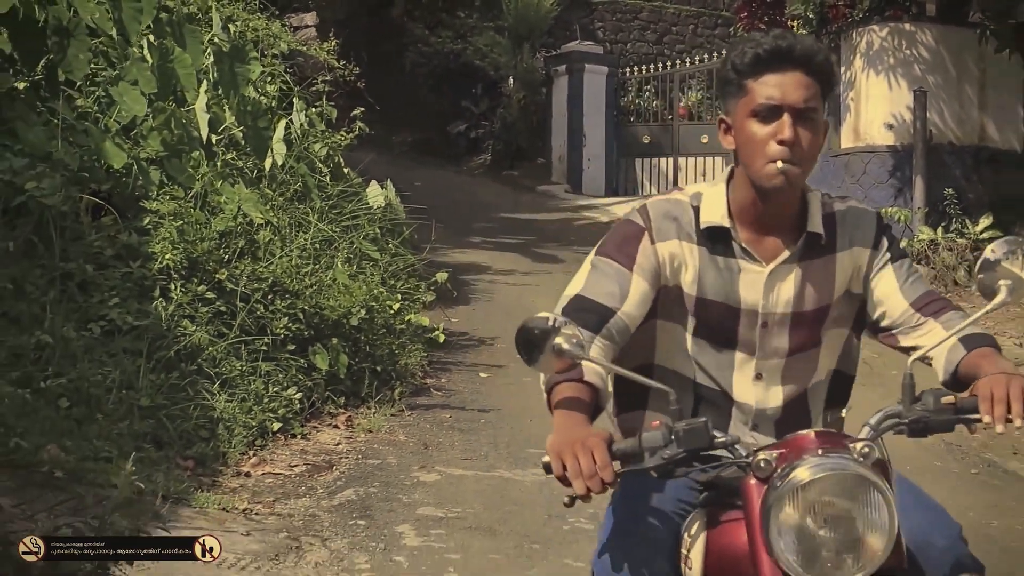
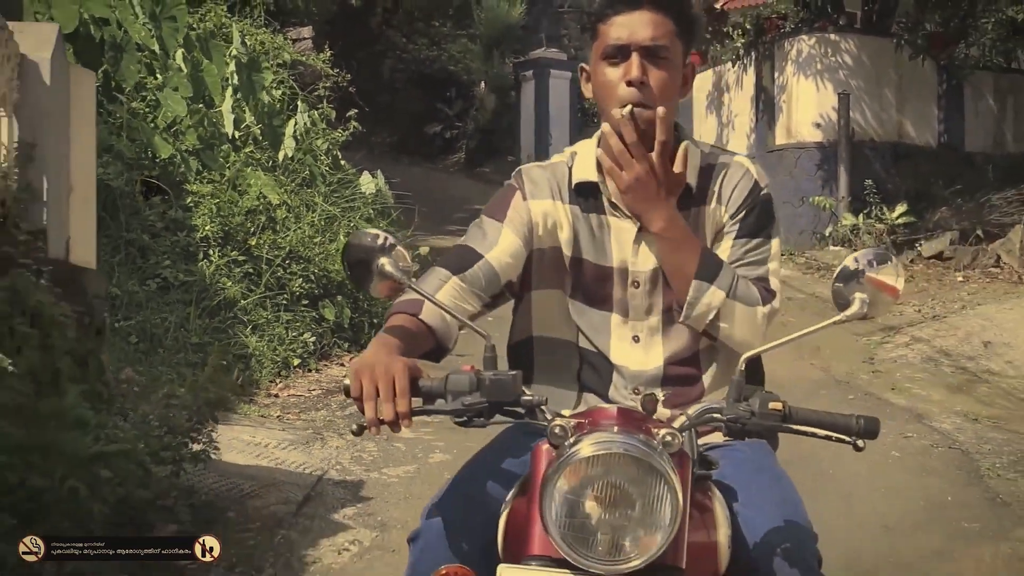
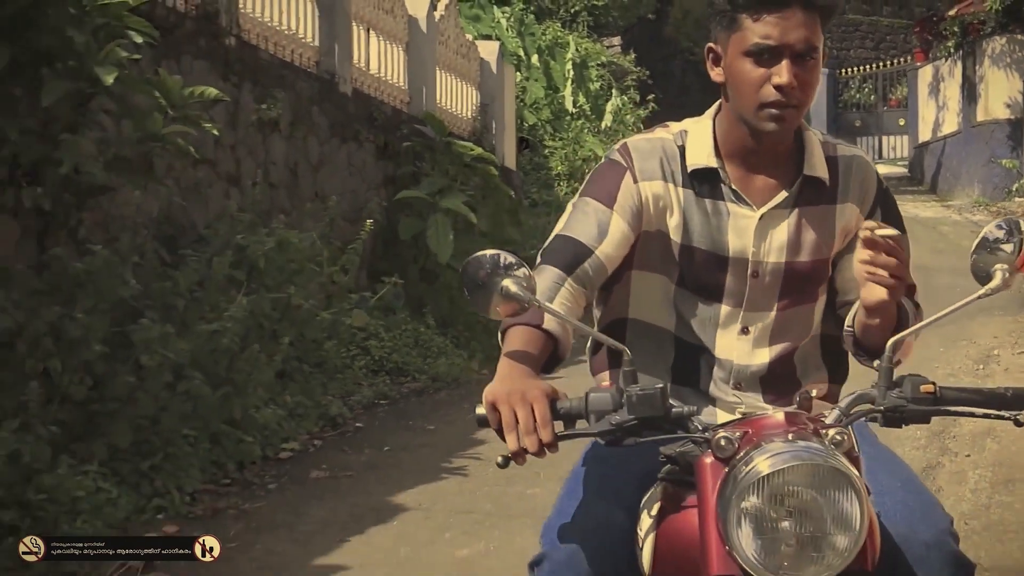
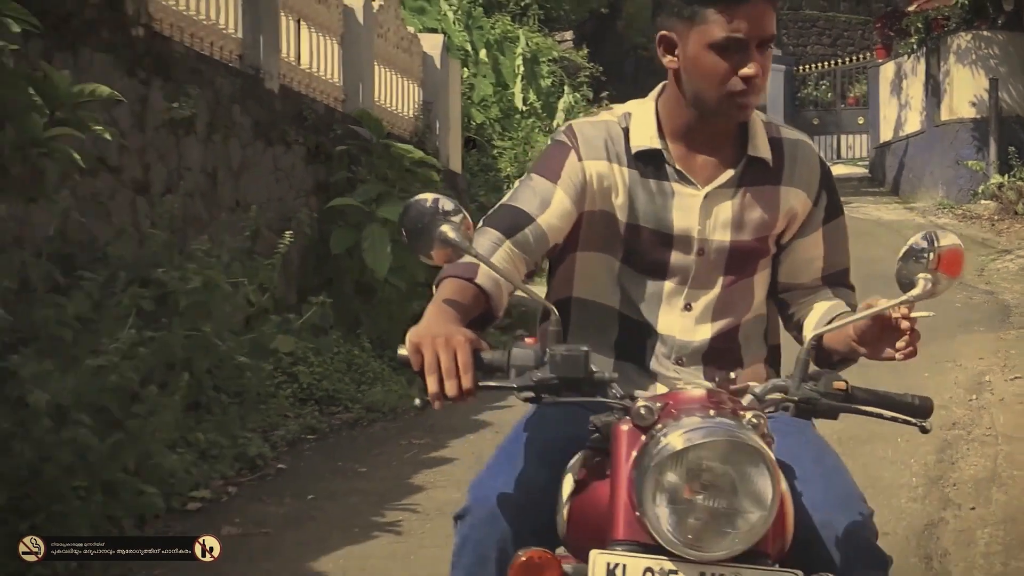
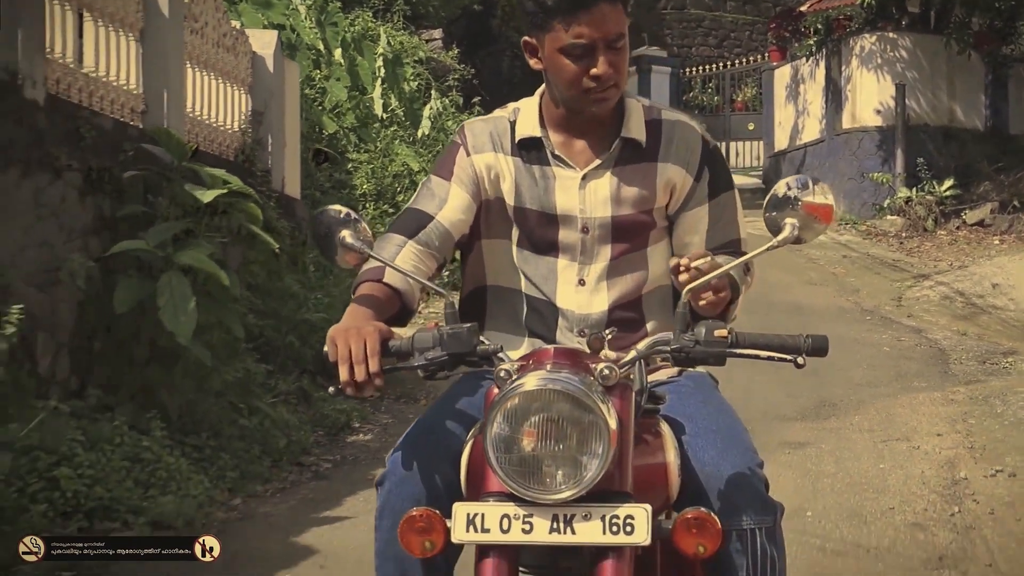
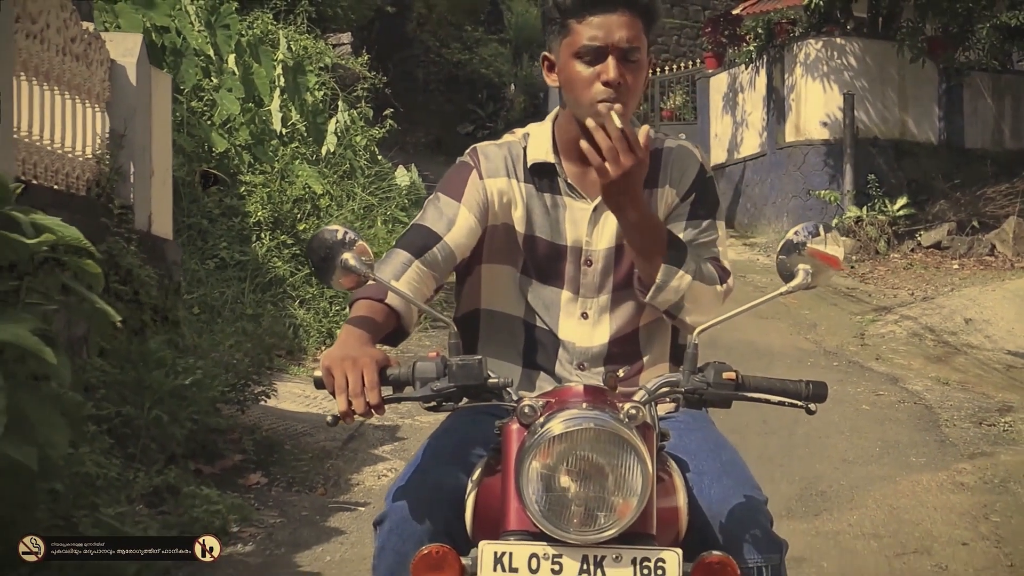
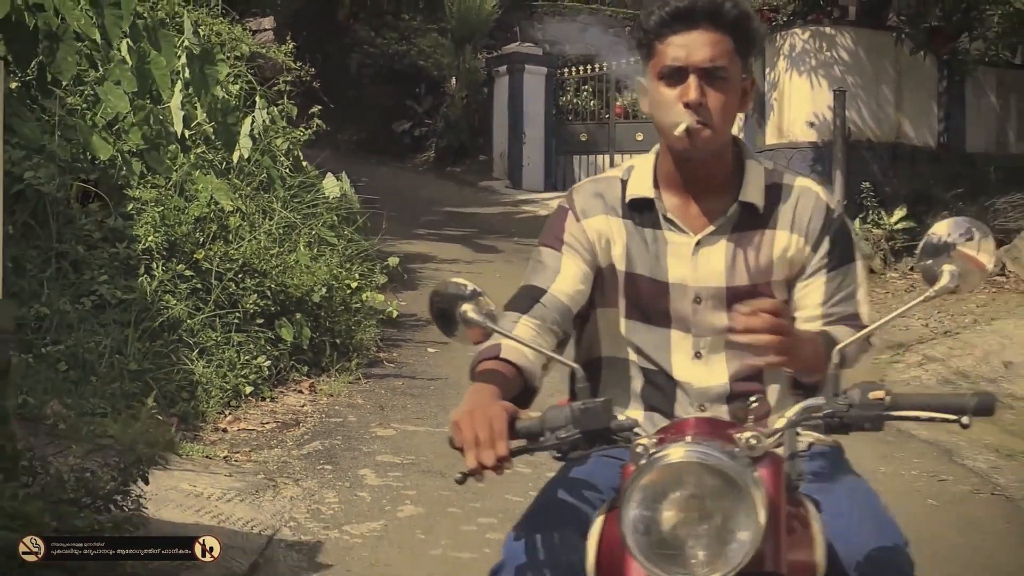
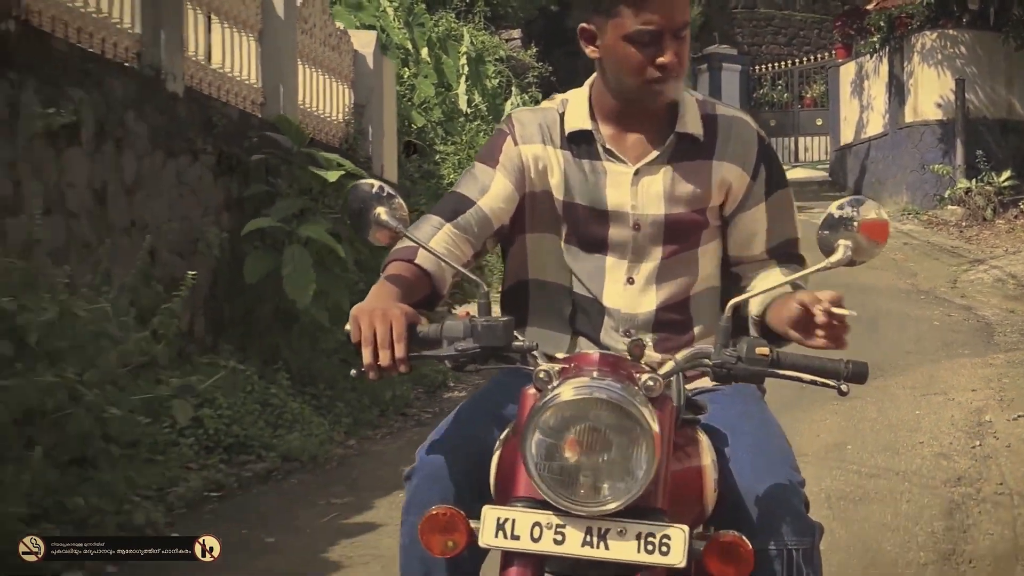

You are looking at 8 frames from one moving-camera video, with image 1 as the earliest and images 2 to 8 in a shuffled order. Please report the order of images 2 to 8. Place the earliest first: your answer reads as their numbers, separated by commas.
7, 2, 6, 5, 8, 4, 3
